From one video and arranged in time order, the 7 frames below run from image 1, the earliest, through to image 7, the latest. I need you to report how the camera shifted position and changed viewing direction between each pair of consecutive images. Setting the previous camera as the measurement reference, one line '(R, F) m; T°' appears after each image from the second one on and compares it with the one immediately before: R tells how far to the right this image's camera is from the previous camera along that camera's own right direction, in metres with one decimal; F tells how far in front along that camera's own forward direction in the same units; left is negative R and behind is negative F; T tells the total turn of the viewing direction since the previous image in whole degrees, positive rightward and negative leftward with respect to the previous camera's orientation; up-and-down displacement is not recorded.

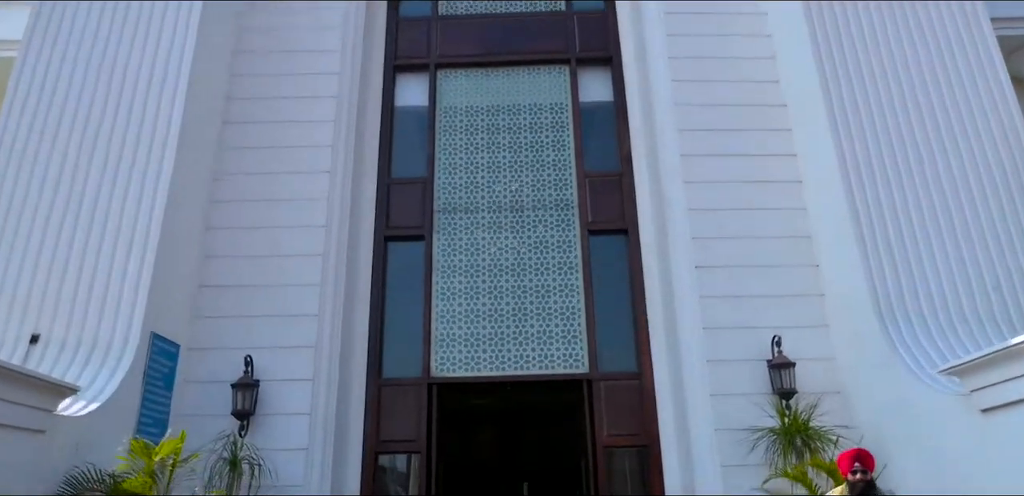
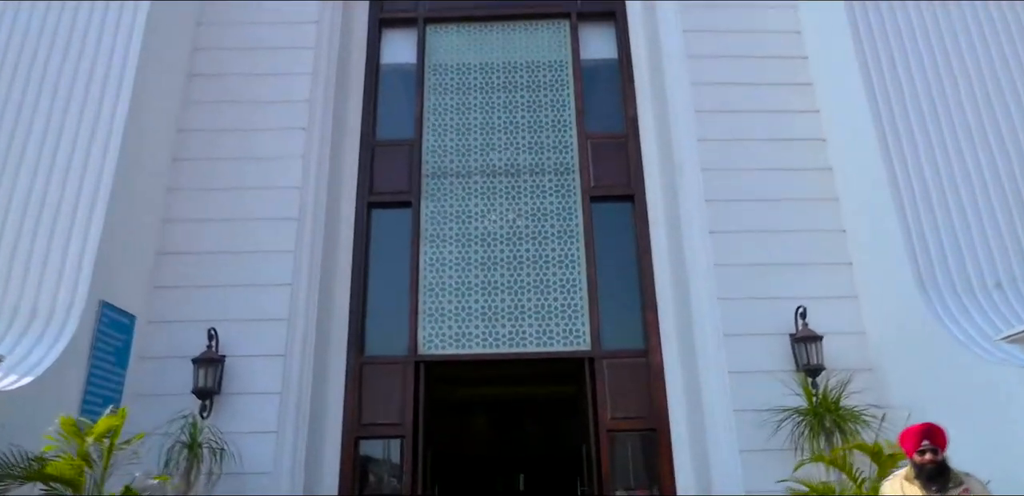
(0.0, +0.5) m; 0°
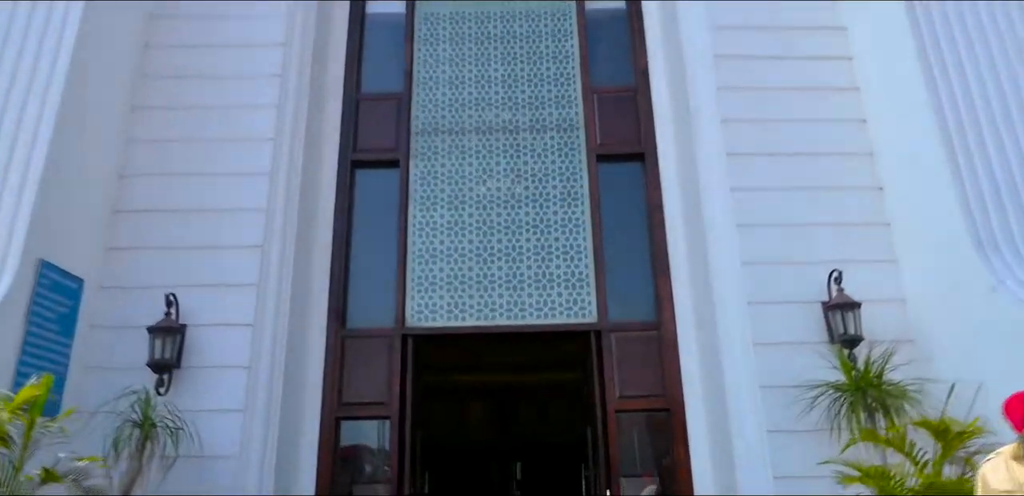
(0.0, +0.5) m; 0°
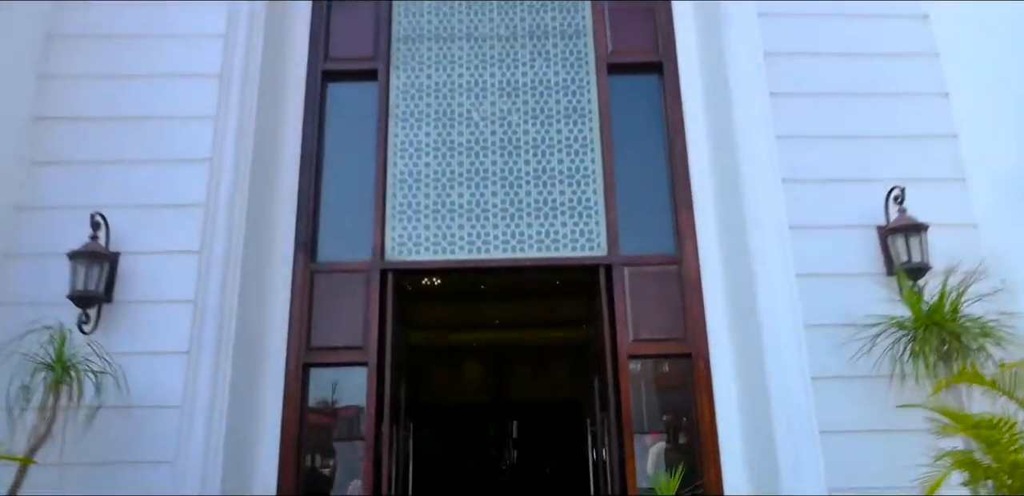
(0.0, +0.6) m; 0°
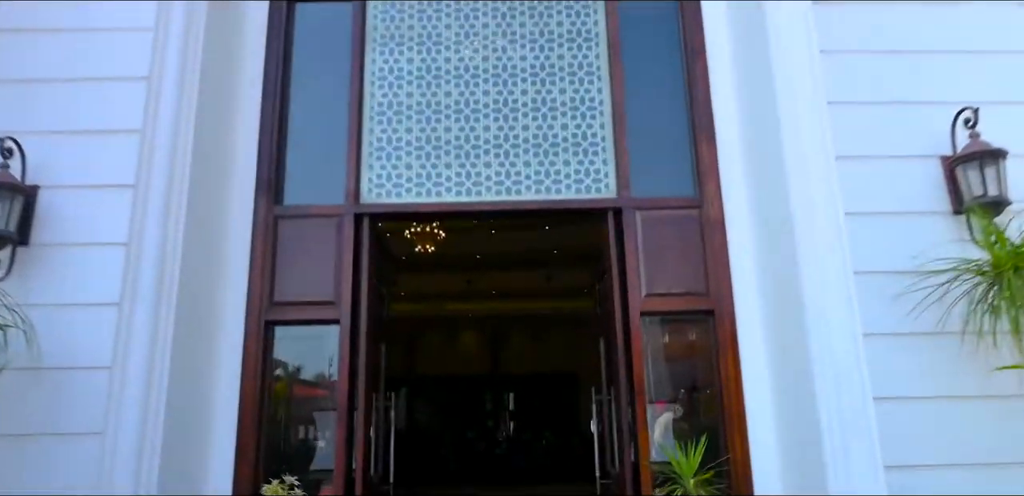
(0.0, +0.5) m; 0°
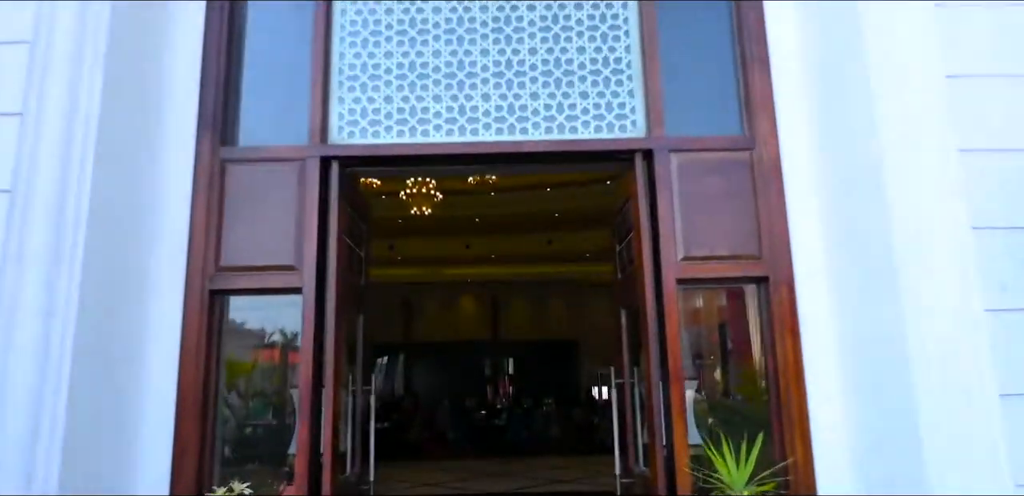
(0.0, +0.6) m; 0°
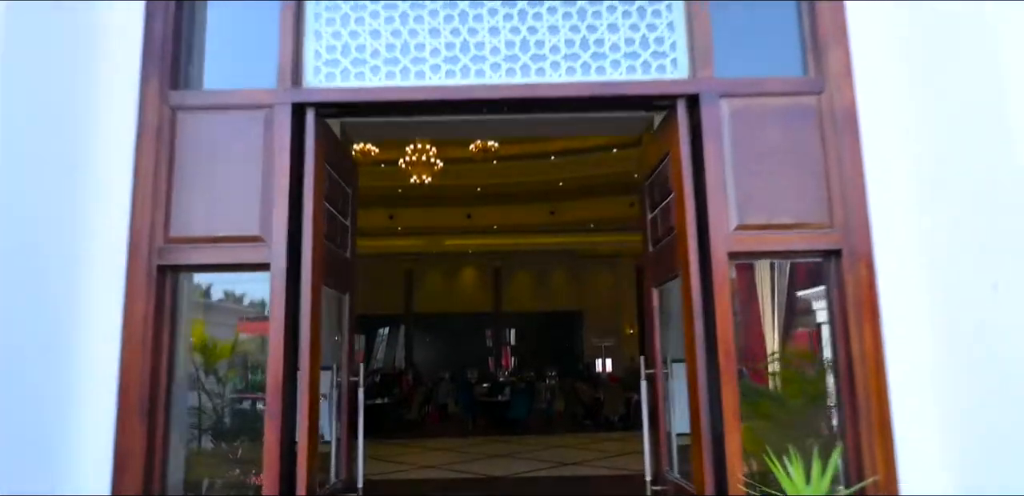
(0.0, +0.4) m; 0°
